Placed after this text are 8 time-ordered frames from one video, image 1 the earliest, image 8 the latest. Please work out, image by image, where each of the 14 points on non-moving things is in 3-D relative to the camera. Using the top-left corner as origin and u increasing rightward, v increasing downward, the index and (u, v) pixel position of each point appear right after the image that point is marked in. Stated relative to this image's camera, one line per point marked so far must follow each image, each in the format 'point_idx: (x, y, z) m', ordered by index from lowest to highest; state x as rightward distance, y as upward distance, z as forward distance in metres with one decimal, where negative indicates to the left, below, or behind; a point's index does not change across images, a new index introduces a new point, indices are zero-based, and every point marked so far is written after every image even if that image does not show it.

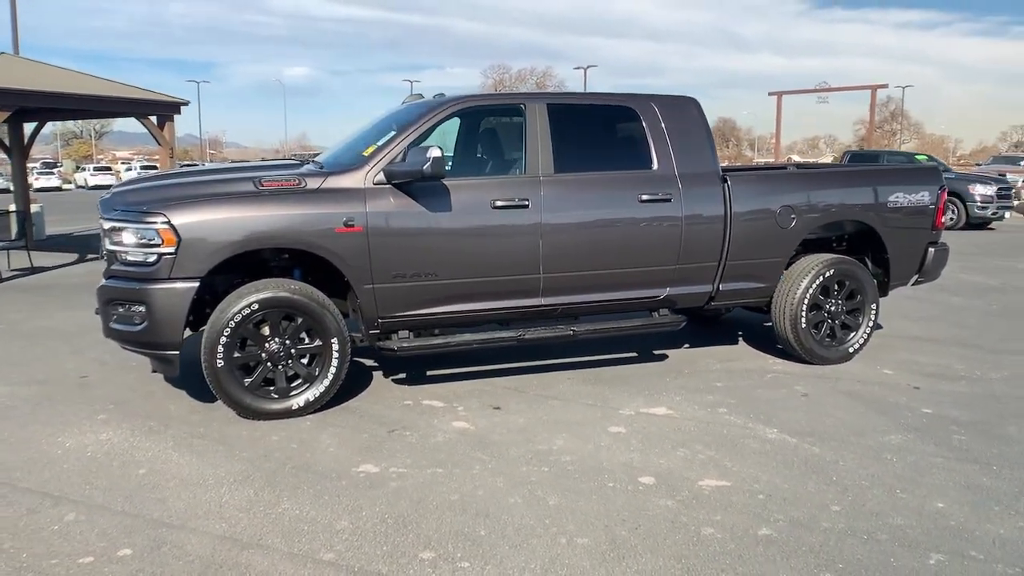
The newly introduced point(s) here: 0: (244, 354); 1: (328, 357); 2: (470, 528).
0: (-1.6, -0.4, +4.8) m
1: (-1.1, -0.4, +5.0) m
2: (-0.2, -1.1, +3.6) m
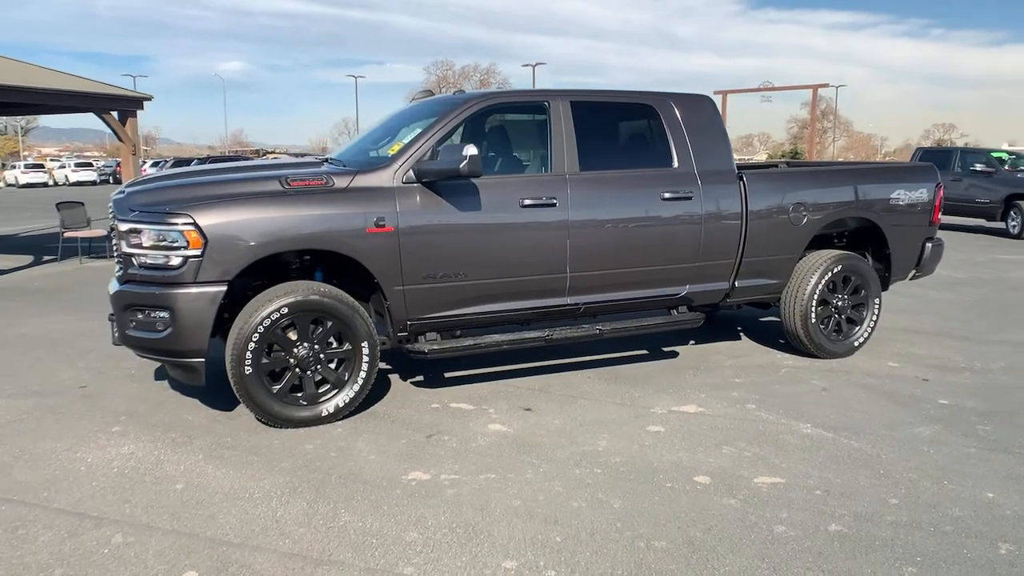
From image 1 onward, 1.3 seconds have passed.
0: (-1.4, -0.4, +4.6) m
1: (-0.9, -0.4, +4.8) m
2: (+0.1, -1.1, +3.5) m
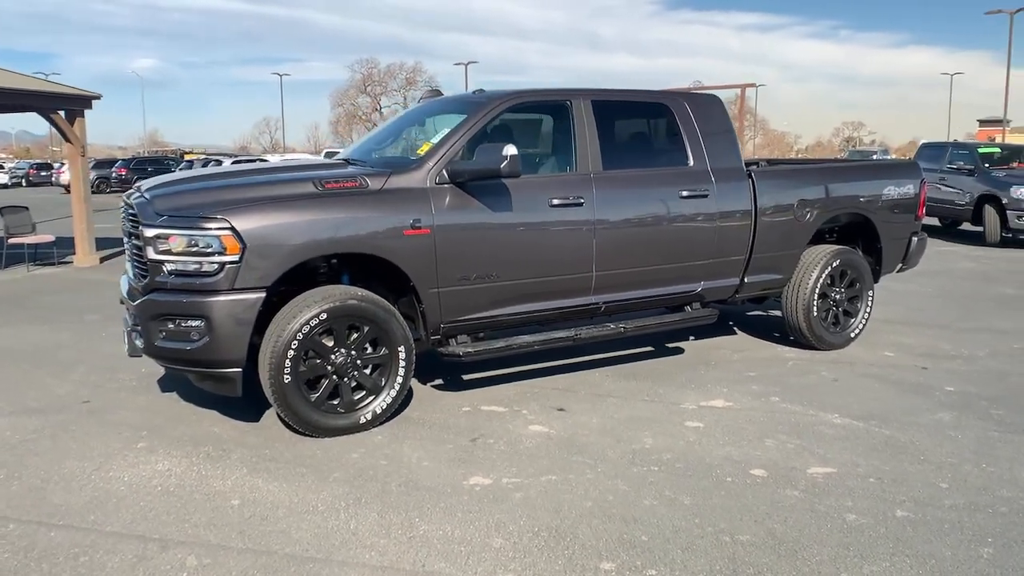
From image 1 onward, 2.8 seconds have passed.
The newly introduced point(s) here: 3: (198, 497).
0: (-1.1, -0.4, +4.5) m
1: (-0.7, -0.4, +4.7) m
2: (+0.5, -1.1, +3.5) m
3: (-1.5, -1.0, +3.8) m
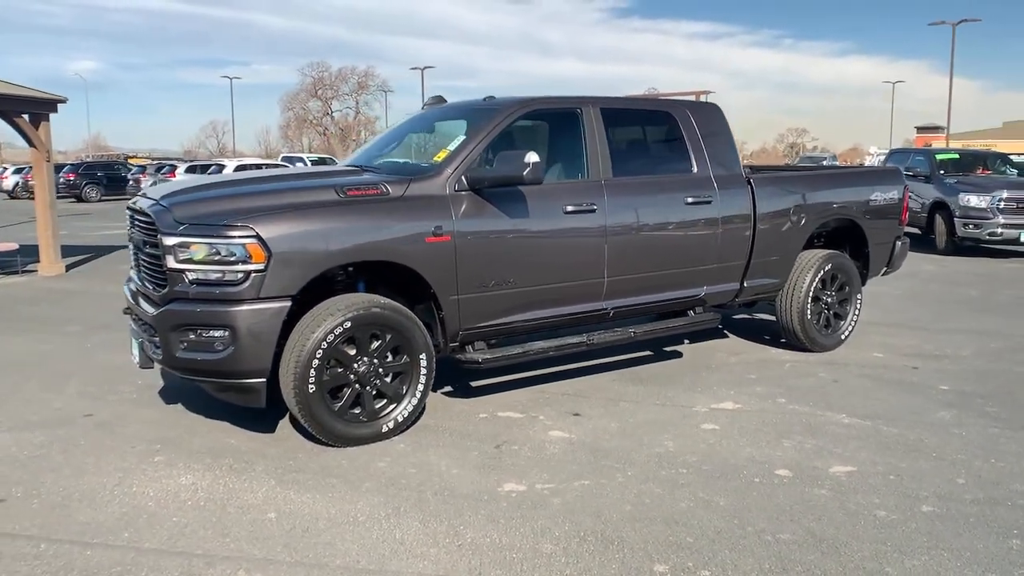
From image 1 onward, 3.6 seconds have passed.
0: (-1.0, -0.5, +4.4) m
1: (-0.6, -0.5, +4.7) m
2: (+0.7, -1.1, +3.5) m
3: (-1.3, -1.0, +3.8) m
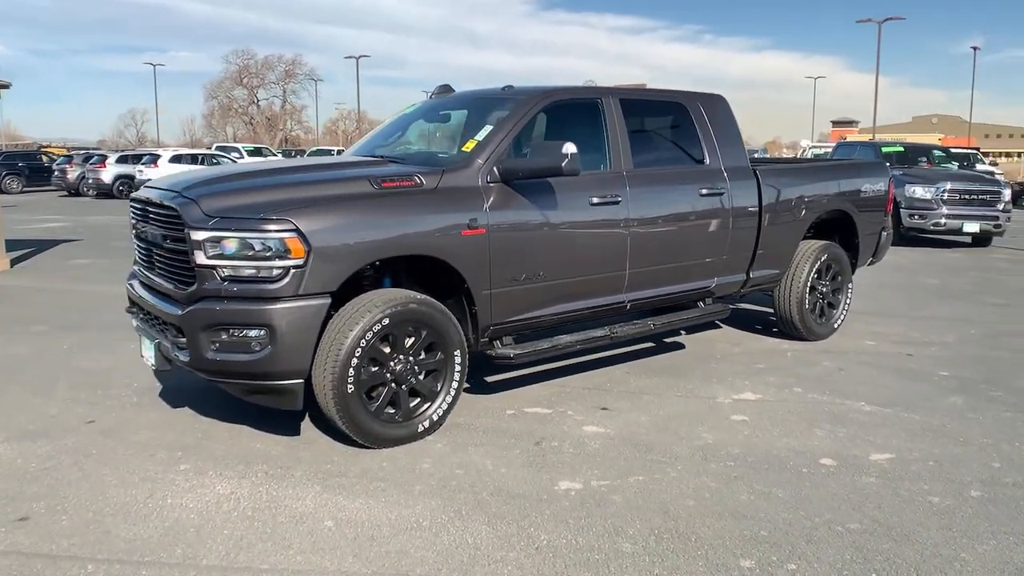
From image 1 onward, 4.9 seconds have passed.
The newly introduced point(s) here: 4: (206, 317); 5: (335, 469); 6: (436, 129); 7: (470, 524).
0: (-0.7, -0.5, +4.3) m
1: (-0.3, -0.5, +4.5) m
2: (+1.0, -1.0, +3.5) m
3: (-1.0, -1.0, +3.6) m
4: (-1.5, -0.1, +4.0) m
5: (-0.9, -0.9, +4.1) m
6: (-0.5, +1.0, +5.3) m
7: (-0.2, -1.0, +3.5) m
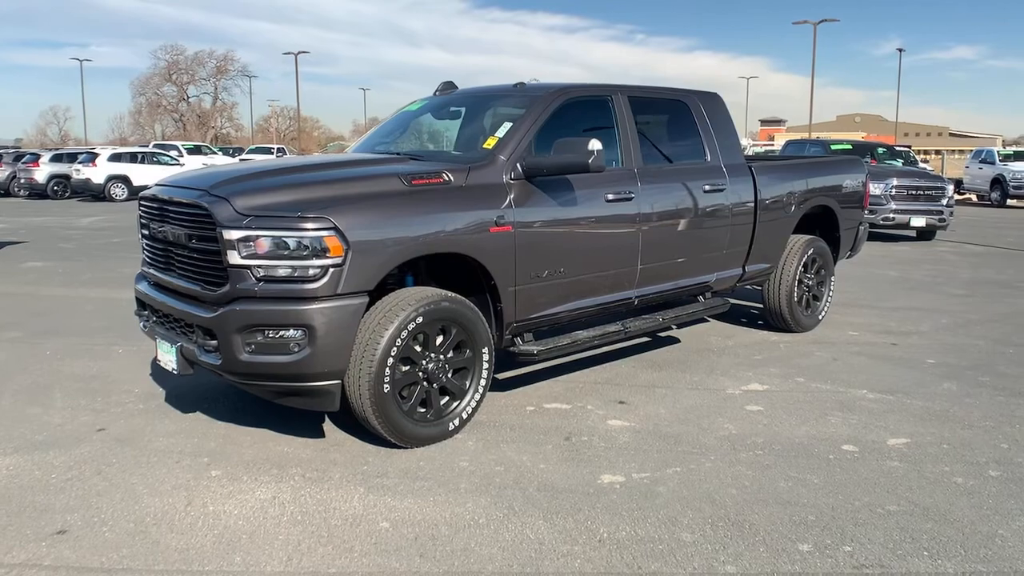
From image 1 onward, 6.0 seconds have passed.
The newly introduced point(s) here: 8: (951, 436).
0: (-0.6, -0.5, +4.2) m
1: (-0.2, -0.4, +4.5) m
2: (+1.3, -1.0, +3.6) m
3: (-0.7, -1.0, +3.5) m
4: (-1.3, -0.1, +3.9) m
5: (-0.7, -0.9, +4.1) m
6: (-0.4, +1.1, +5.3) m
7: (+0.1, -1.0, +3.6) m
8: (+2.5, -0.8, +4.6) m
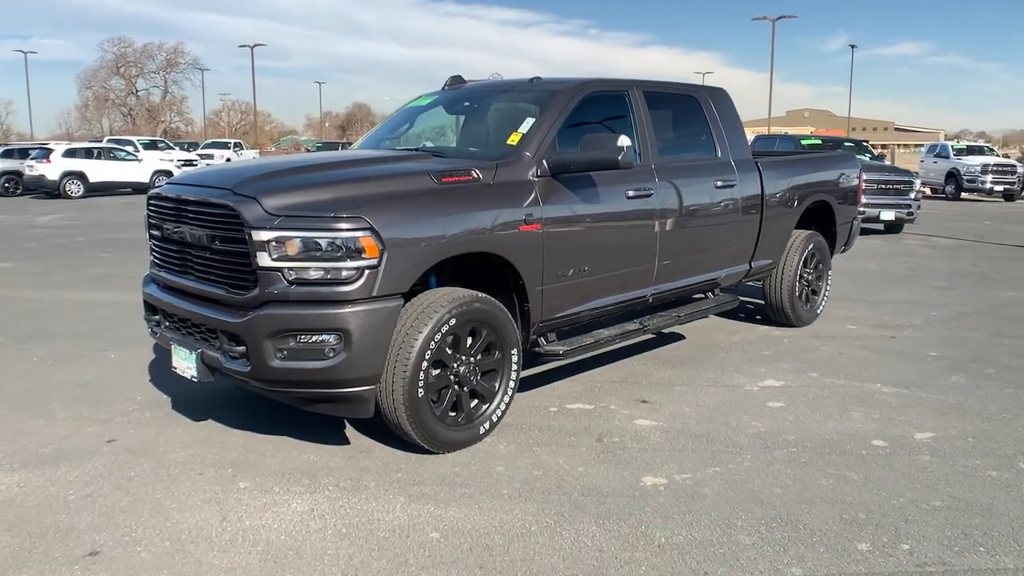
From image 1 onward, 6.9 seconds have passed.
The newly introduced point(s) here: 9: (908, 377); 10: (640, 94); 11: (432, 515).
0: (-0.4, -0.5, +4.1) m
1: (0.0, -0.4, +4.4) m
2: (+1.5, -1.0, +3.6) m
3: (-0.5, -1.0, +3.4) m
4: (-1.1, -0.2, +3.7) m
5: (-0.5, -0.9, +3.9) m
6: (-0.3, +1.1, +5.2) m
7: (+0.3, -1.0, +3.5) m
8: (+2.6, -0.8, +4.7) m
9: (+2.8, -0.6, +5.7) m
10: (+0.8, +1.3, +5.5) m
11: (-0.4, -1.0, +3.5) m
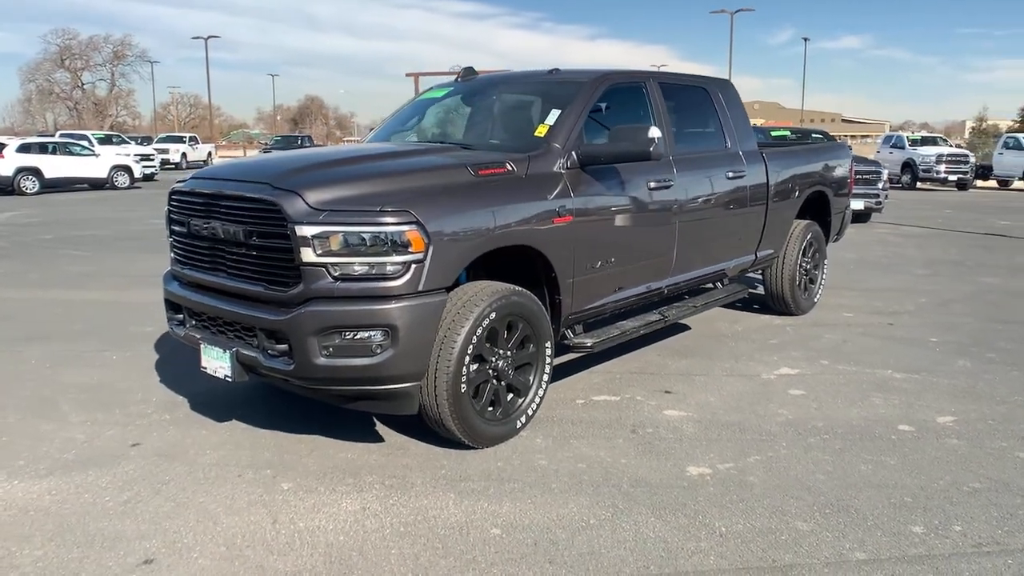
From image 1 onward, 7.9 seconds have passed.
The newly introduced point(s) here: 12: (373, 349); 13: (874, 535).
0: (-0.2, -0.4, +4.1) m
1: (+0.2, -0.4, +4.4) m
2: (+1.7, -0.9, +3.7) m
3: (-0.3, -1.0, +3.3) m
4: (-0.9, -0.1, +3.6) m
5: (-0.3, -0.9, +3.9) m
6: (-0.2, +1.1, +5.1) m
7: (+0.5, -1.0, +3.5) m
8: (+2.8, -0.7, +4.8) m
9: (+2.9, -0.5, +5.8) m
10: (+0.9, +1.4, +5.5) m
11: (-0.1, -1.0, +3.5) m
12: (-0.6, -0.3, +3.7) m
13: (+1.5, -1.0, +3.3) m
